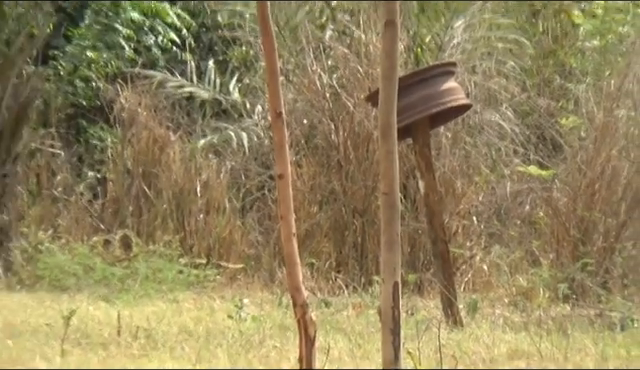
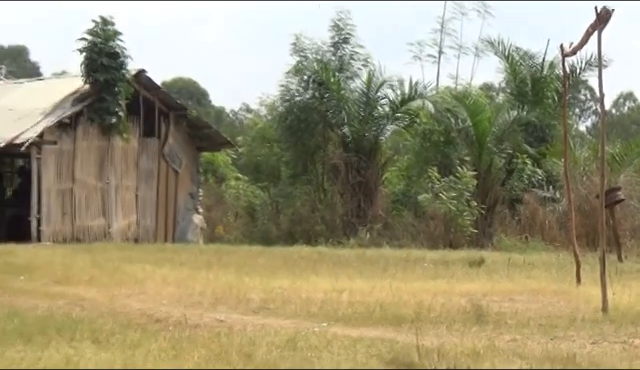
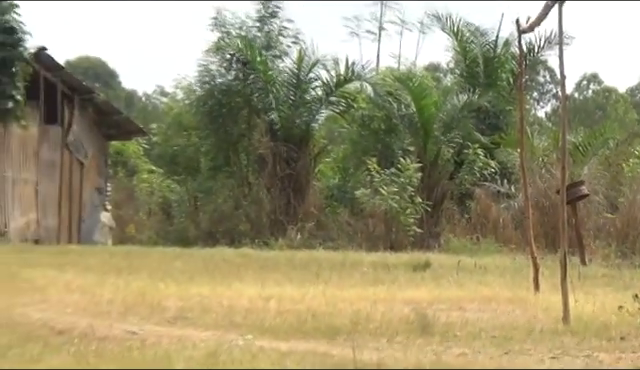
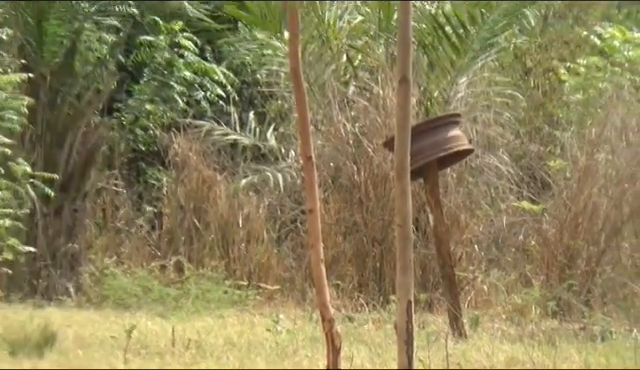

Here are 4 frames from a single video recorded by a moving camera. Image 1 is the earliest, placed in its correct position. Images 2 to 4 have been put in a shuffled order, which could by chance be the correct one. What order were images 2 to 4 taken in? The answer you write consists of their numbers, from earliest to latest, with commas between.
4, 3, 2
